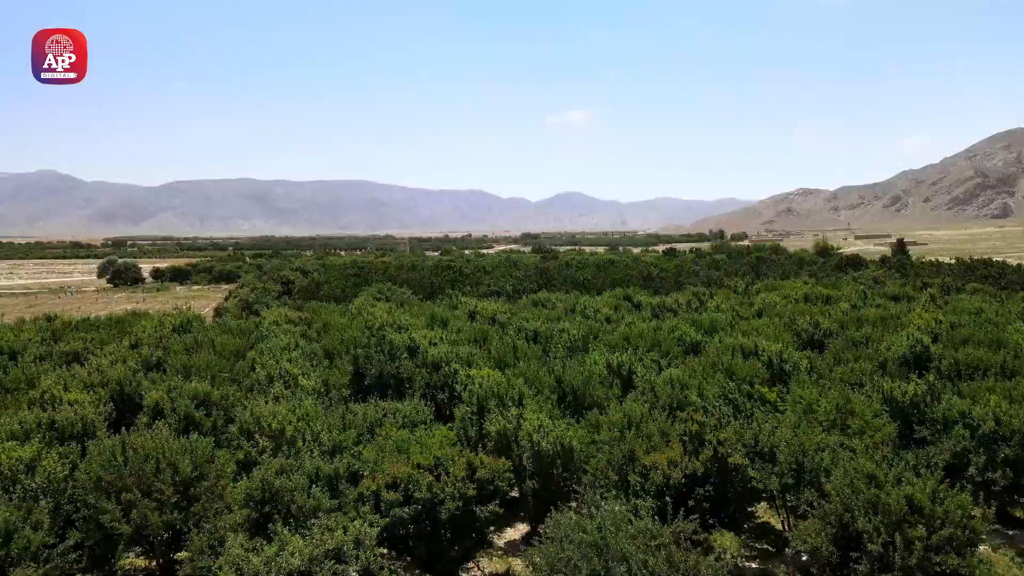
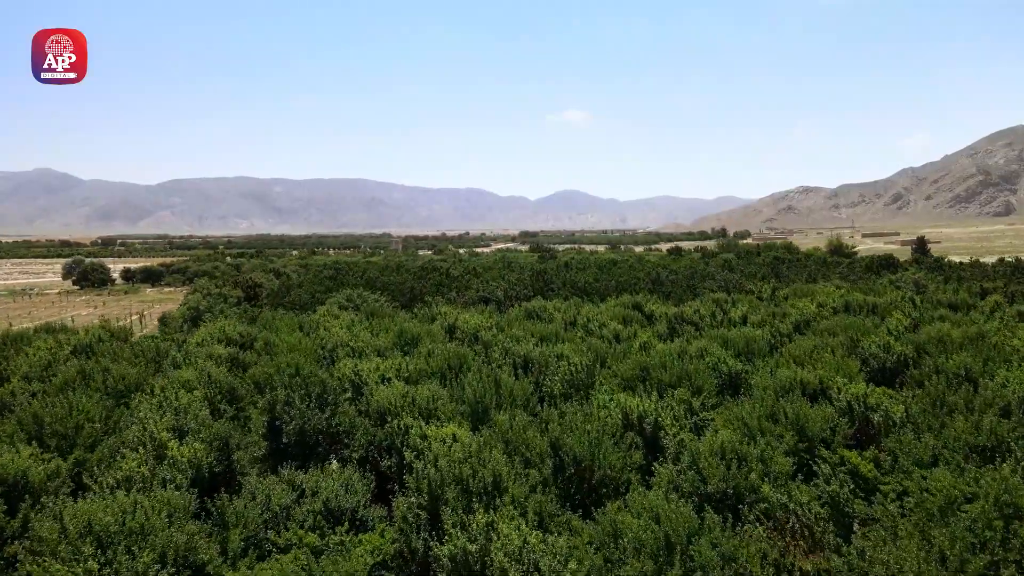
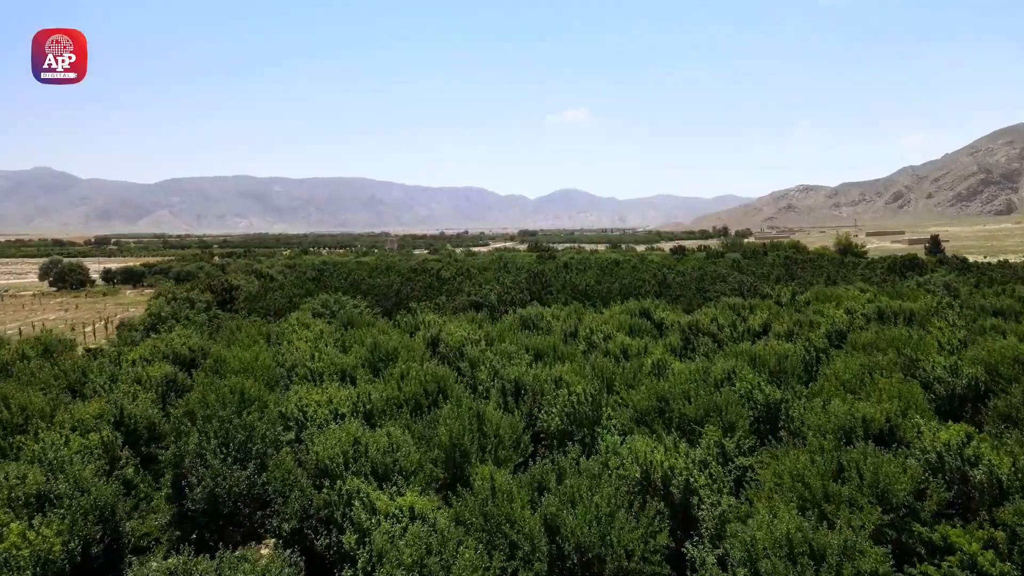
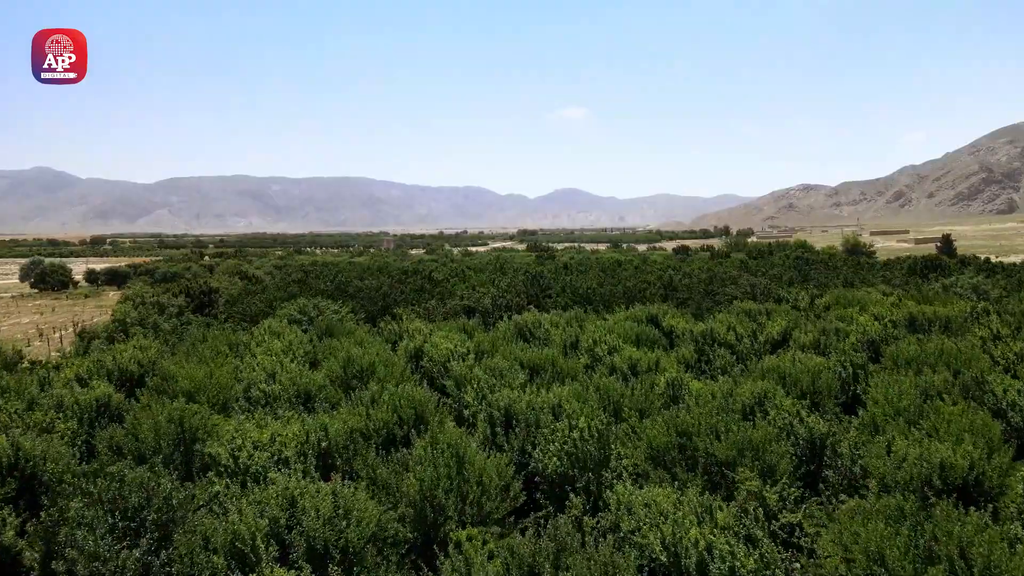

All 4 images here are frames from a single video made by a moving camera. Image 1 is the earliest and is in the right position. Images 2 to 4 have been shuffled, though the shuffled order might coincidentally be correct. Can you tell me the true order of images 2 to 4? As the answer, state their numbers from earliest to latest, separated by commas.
2, 3, 4
